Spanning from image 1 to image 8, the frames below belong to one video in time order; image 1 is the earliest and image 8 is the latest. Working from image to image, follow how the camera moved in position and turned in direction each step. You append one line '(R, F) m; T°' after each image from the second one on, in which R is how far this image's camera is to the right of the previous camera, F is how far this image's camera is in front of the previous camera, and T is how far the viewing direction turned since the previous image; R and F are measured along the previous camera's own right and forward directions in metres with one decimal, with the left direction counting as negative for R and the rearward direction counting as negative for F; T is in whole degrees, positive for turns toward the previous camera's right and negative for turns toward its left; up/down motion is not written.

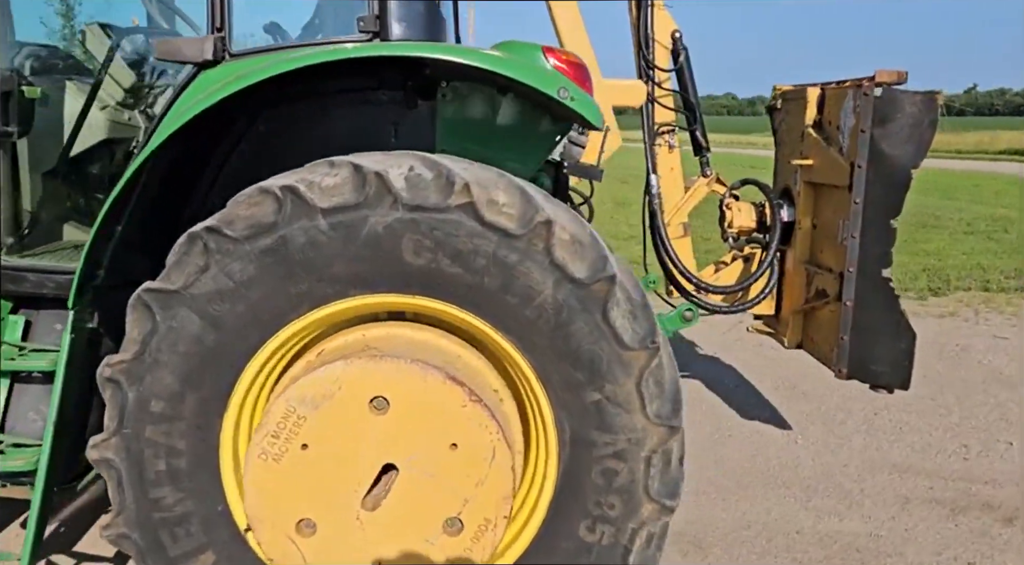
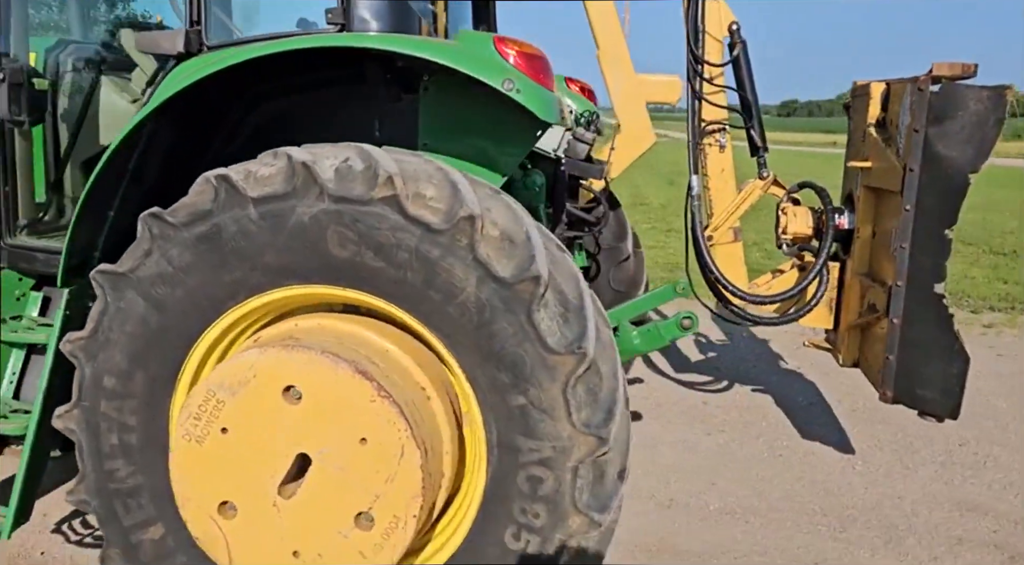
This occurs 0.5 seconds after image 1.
(+0.5, +0.1) m; -10°
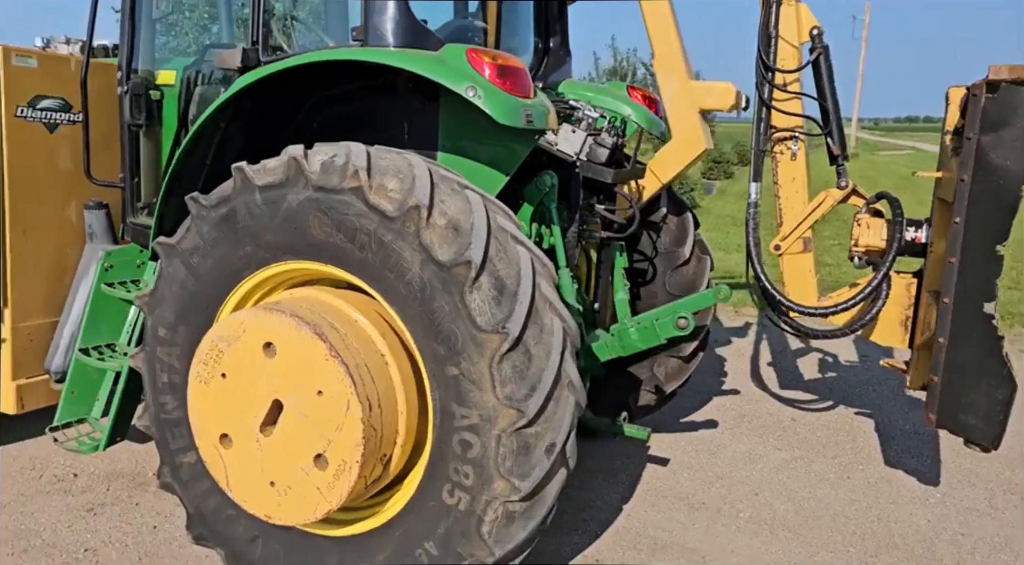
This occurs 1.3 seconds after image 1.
(+0.6, -0.1) m; -15°
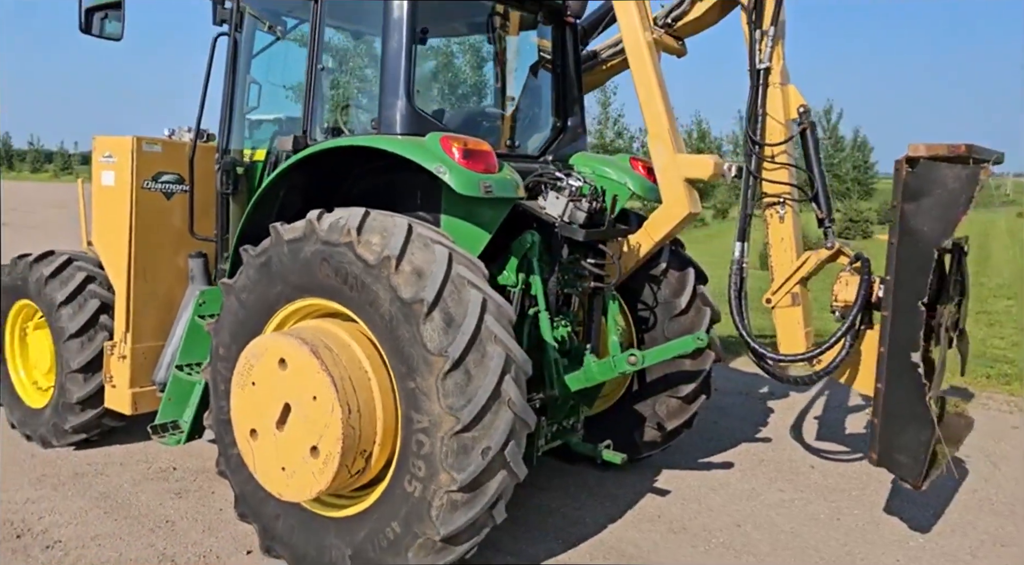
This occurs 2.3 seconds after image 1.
(+0.6, -0.4) m; -11°
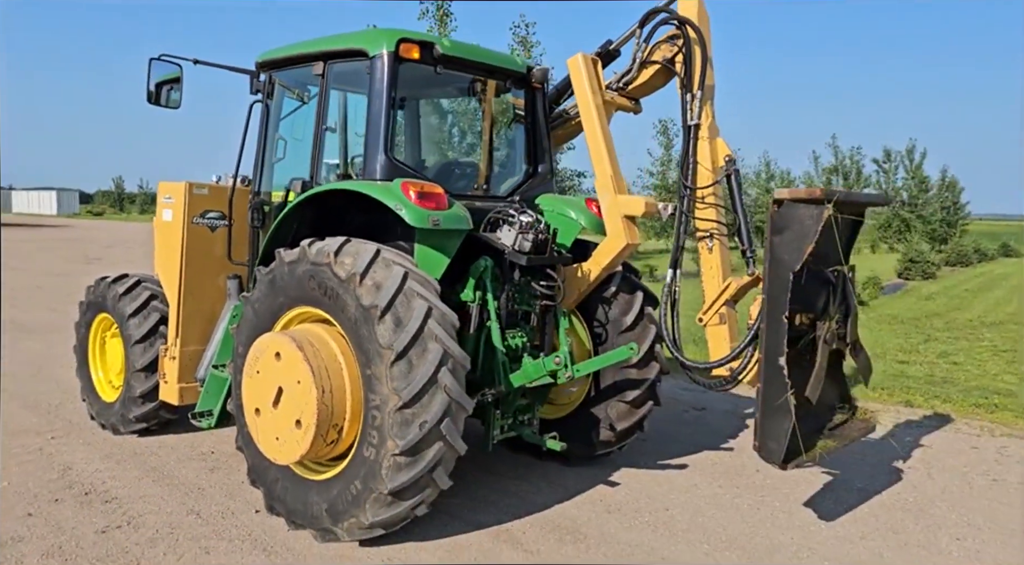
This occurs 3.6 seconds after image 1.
(+0.6, -0.7) m; -5°
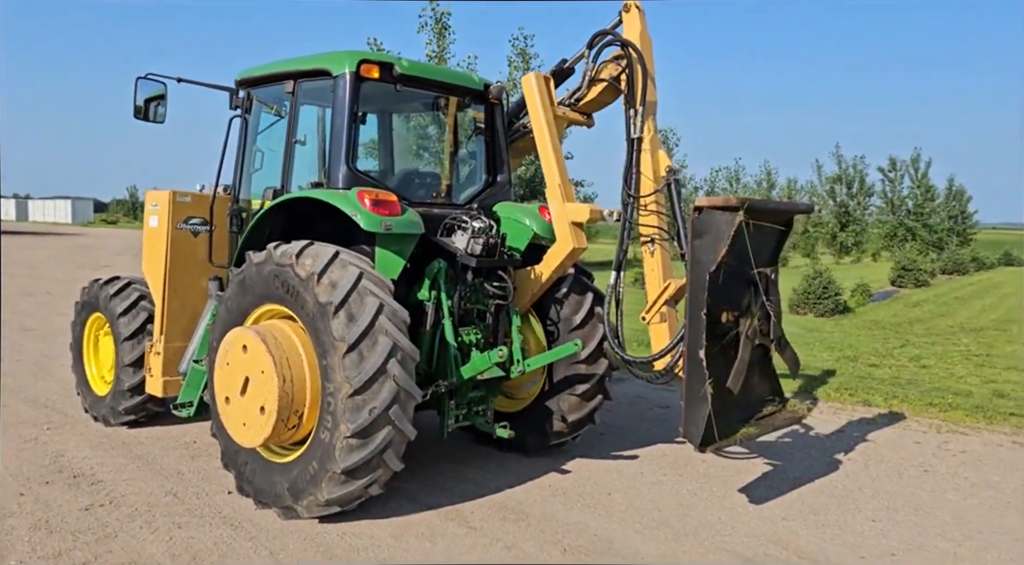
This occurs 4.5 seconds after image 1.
(+0.3, -0.3) m; 0°
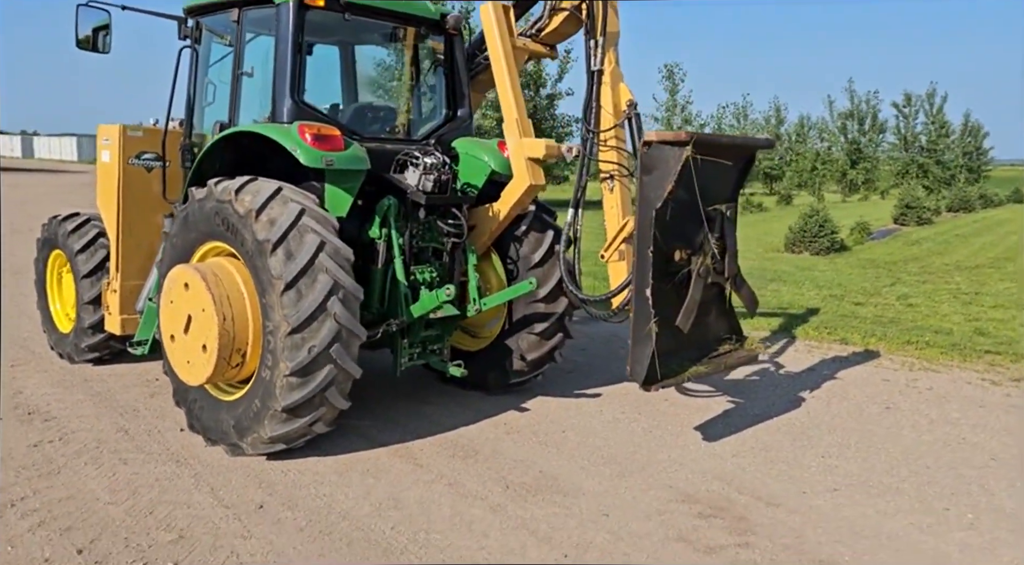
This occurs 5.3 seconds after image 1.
(+0.3, +0.1) m; -1°
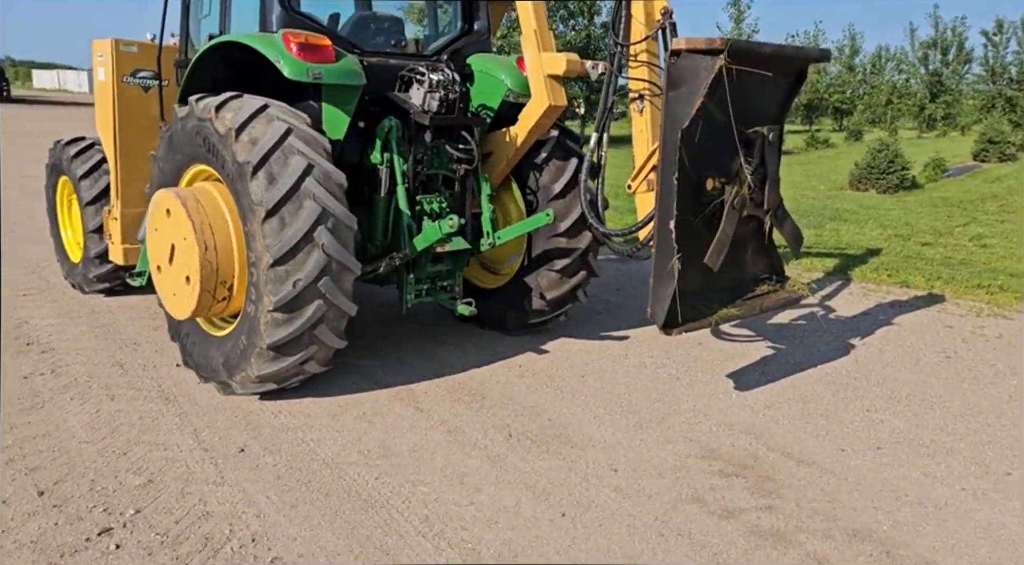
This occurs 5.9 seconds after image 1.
(+0.2, +0.3) m; -4°
